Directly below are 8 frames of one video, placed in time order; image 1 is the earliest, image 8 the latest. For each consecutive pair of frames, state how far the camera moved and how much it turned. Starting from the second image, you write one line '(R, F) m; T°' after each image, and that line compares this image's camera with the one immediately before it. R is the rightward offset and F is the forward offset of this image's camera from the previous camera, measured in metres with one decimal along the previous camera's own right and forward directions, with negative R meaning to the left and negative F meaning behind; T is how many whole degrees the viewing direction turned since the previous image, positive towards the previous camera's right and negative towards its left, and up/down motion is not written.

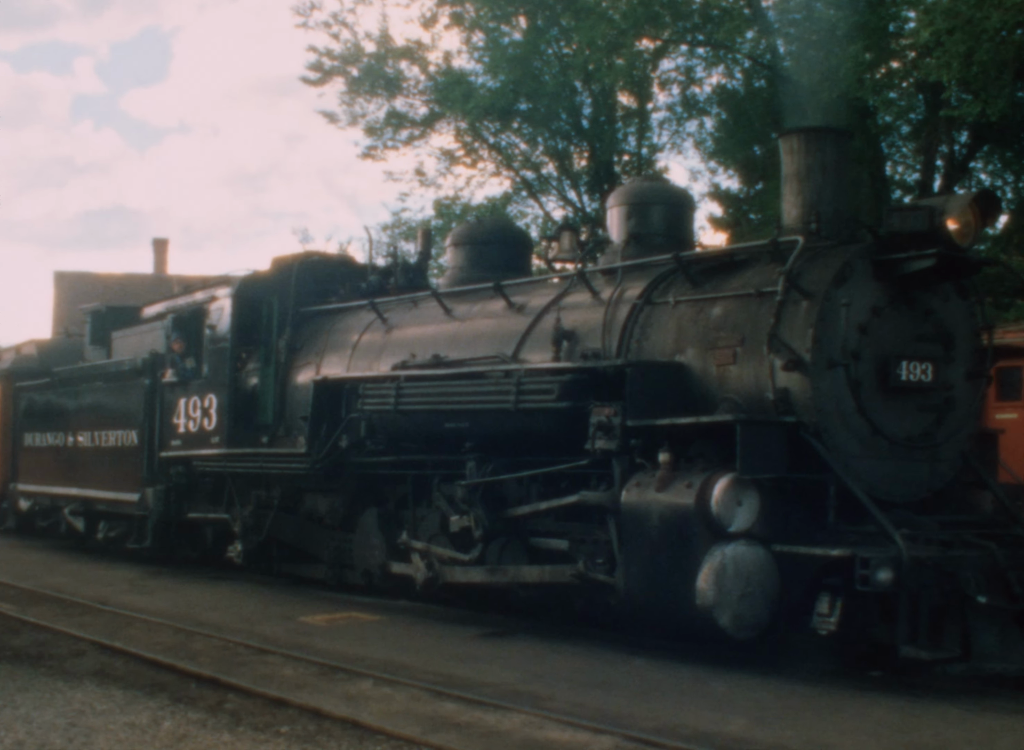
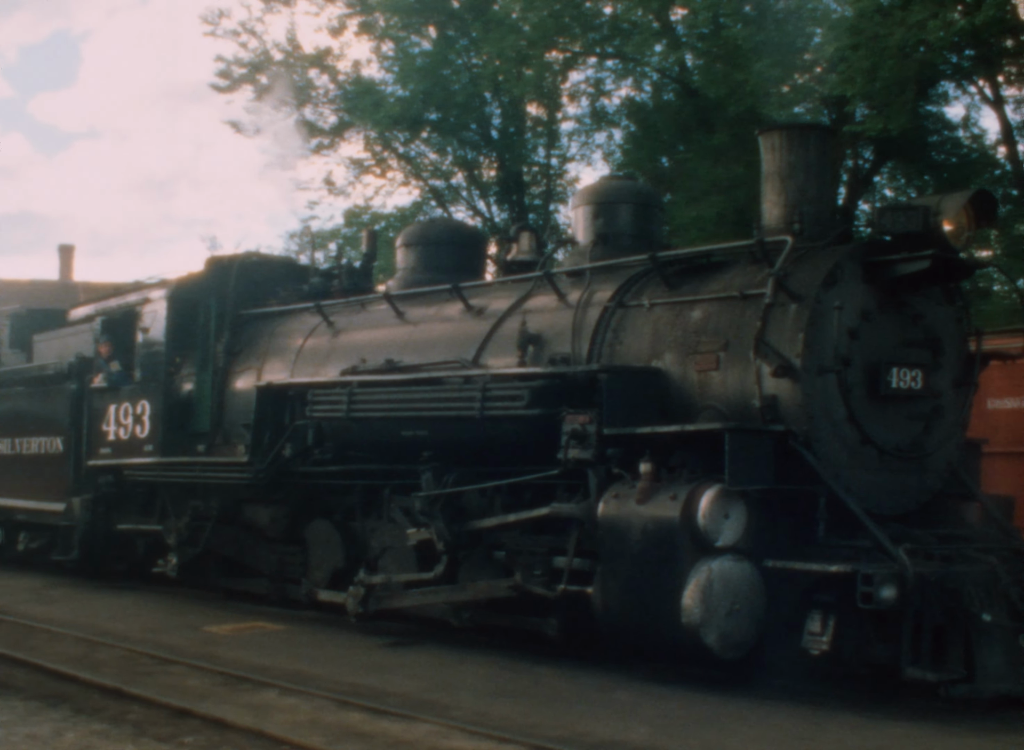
(-0.2, +0.4) m; +3°
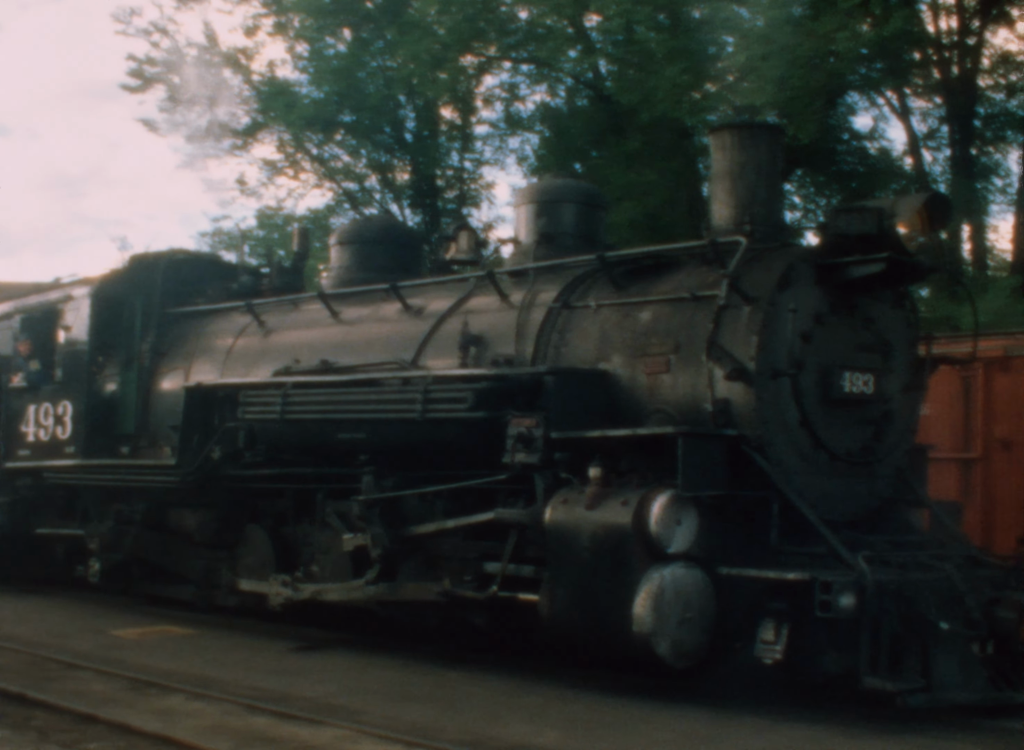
(-0.1, +0.2) m; +3°
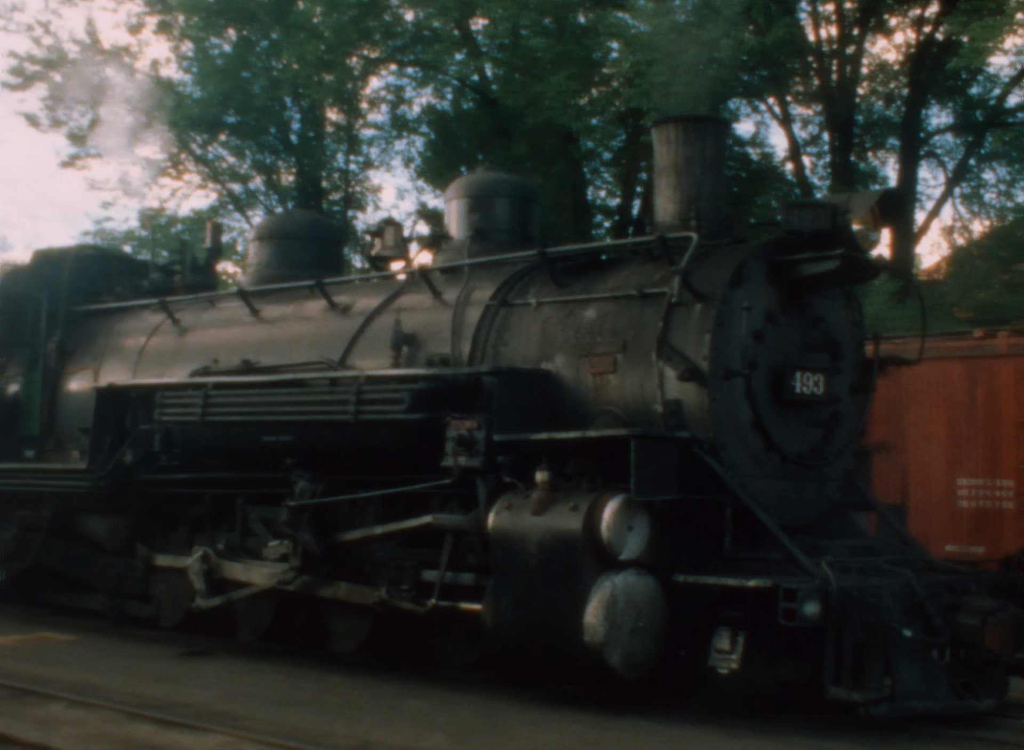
(-0.2, +0.3) m; +4°
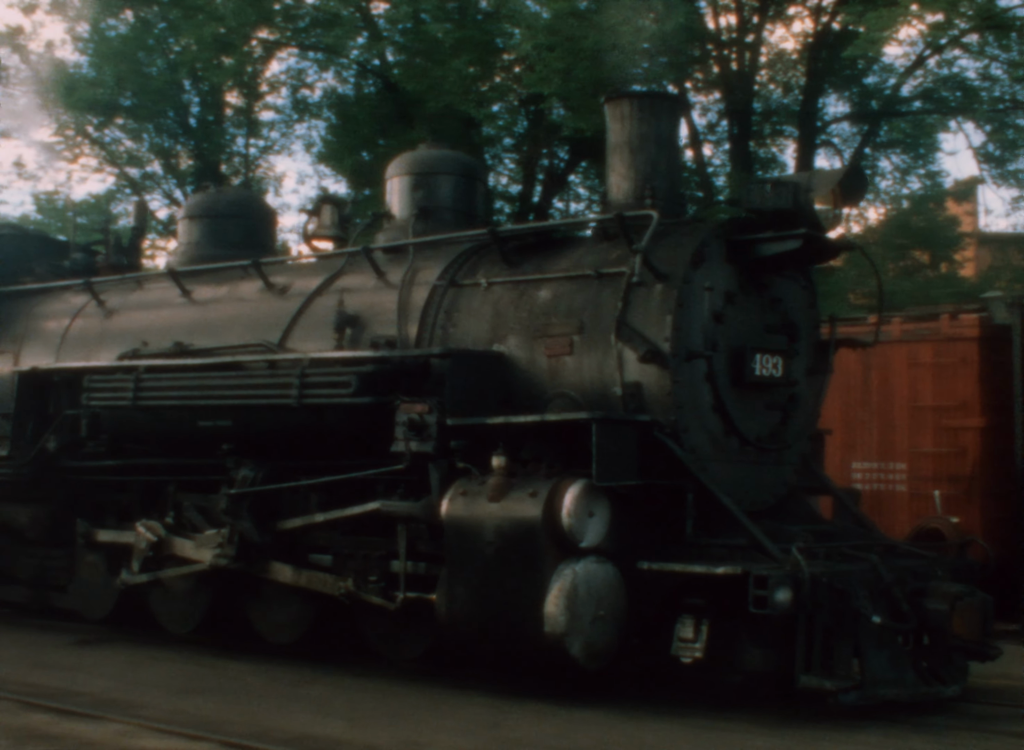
(-0.2, +0.2) m; +3°
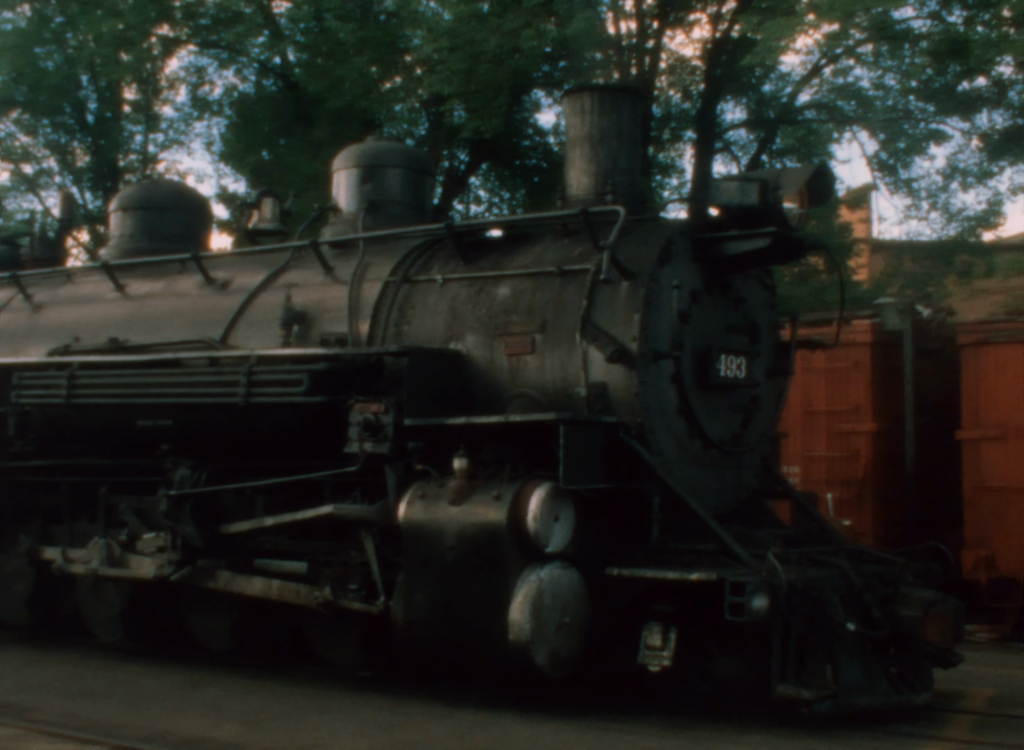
(-0.2, +0.2) m; +3°
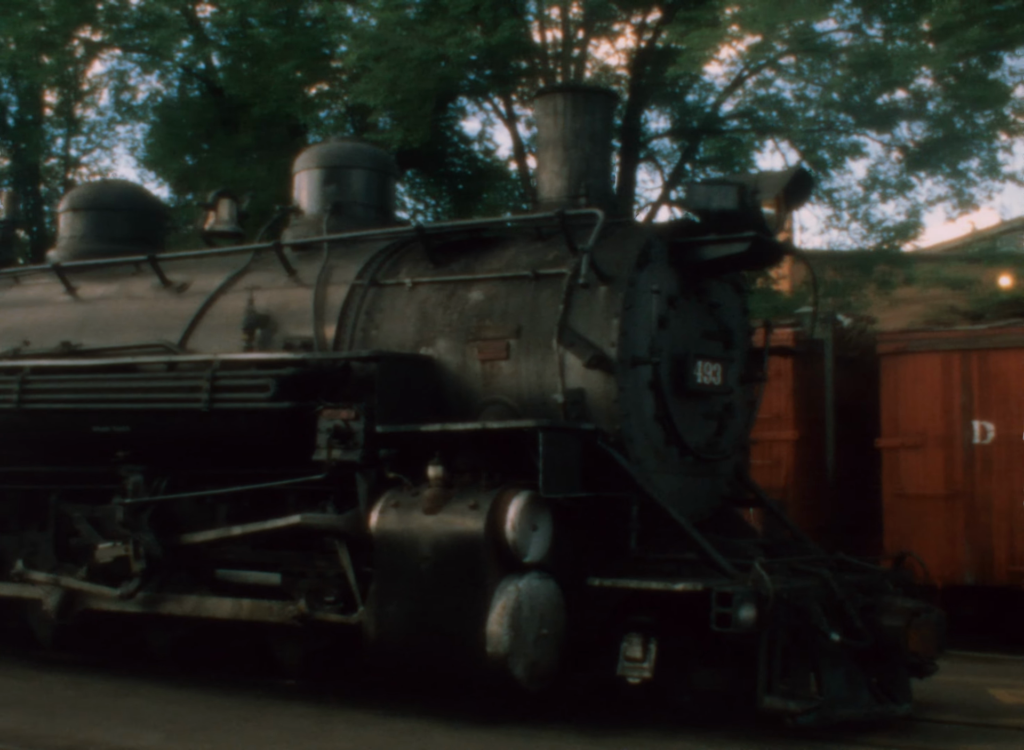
(-0.2, +0.1) m; +3°
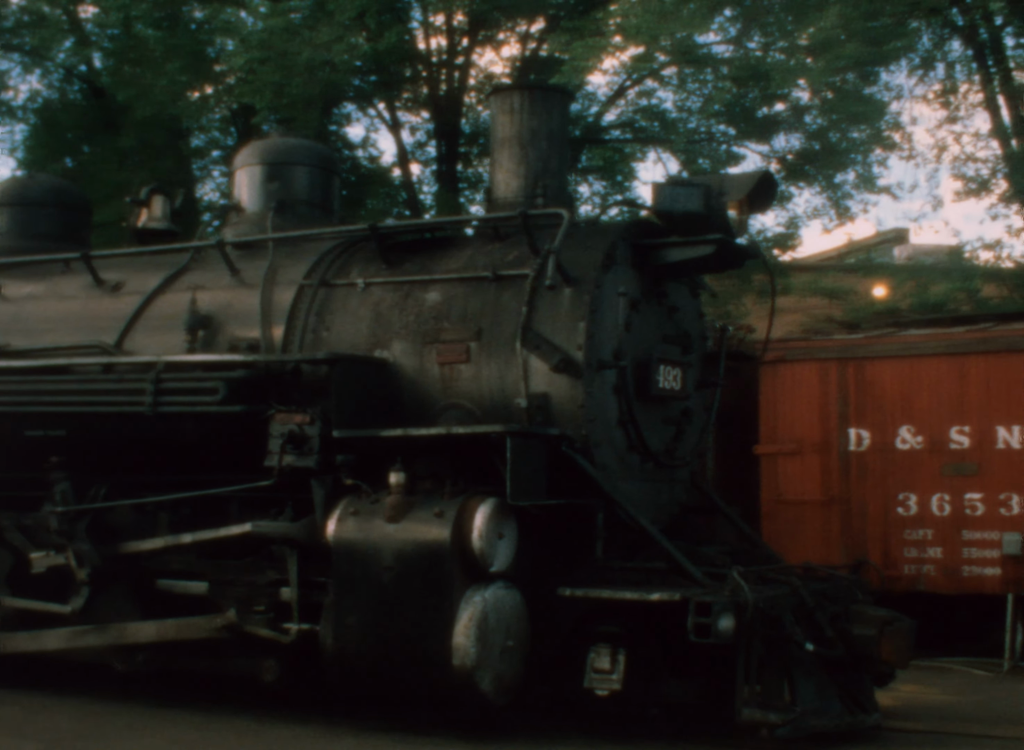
(-0.2, +0.2) m; +4°
